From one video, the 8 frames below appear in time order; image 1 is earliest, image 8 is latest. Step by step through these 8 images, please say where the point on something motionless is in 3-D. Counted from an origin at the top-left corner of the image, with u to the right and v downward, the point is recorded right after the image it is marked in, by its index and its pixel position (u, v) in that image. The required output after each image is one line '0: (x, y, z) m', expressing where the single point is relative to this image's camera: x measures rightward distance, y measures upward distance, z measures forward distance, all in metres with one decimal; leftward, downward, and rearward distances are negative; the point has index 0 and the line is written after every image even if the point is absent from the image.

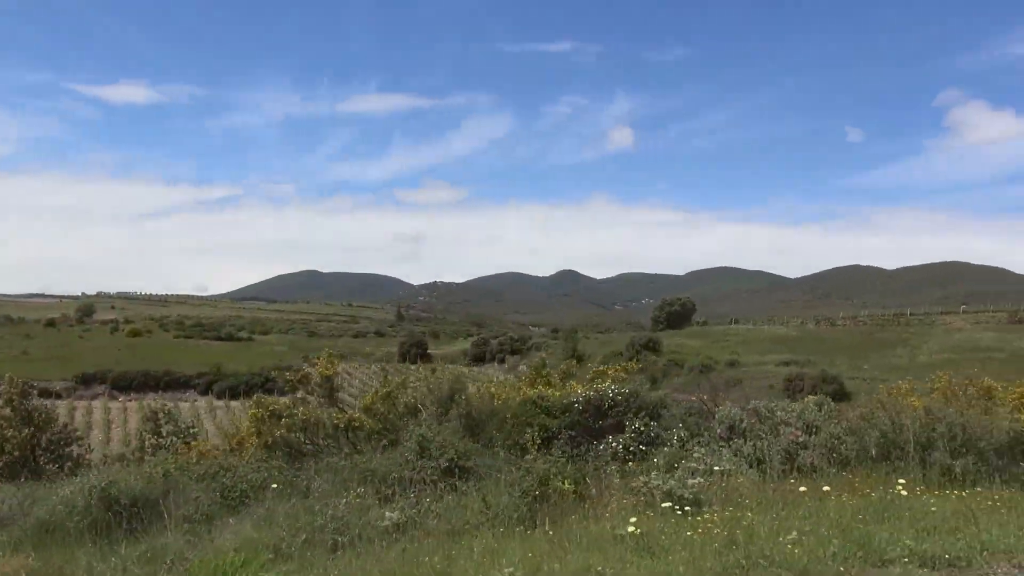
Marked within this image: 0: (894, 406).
0: (+4.8, -1.5, +10.1) m
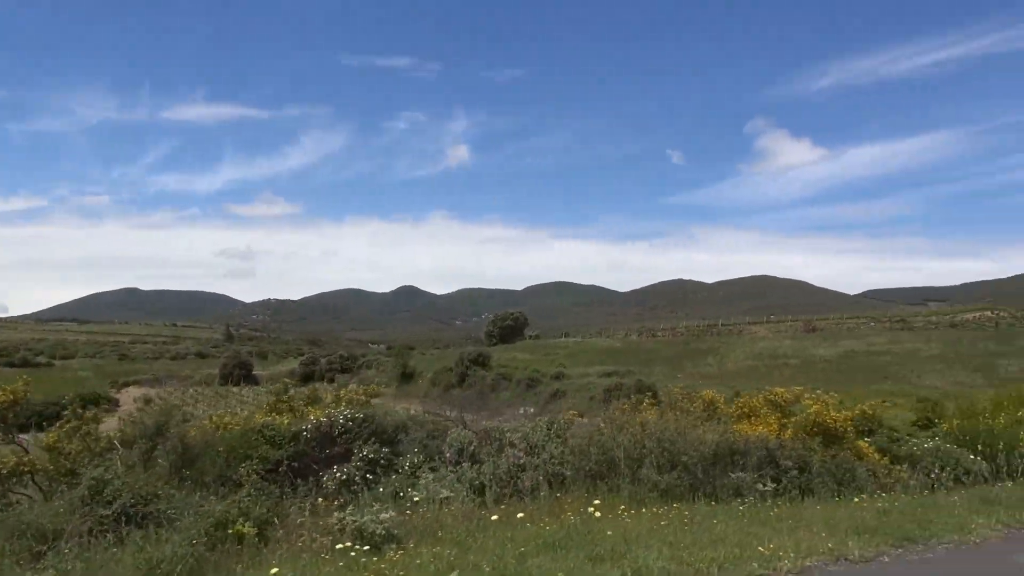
0: (+1.3, -1.7, +10.0) m
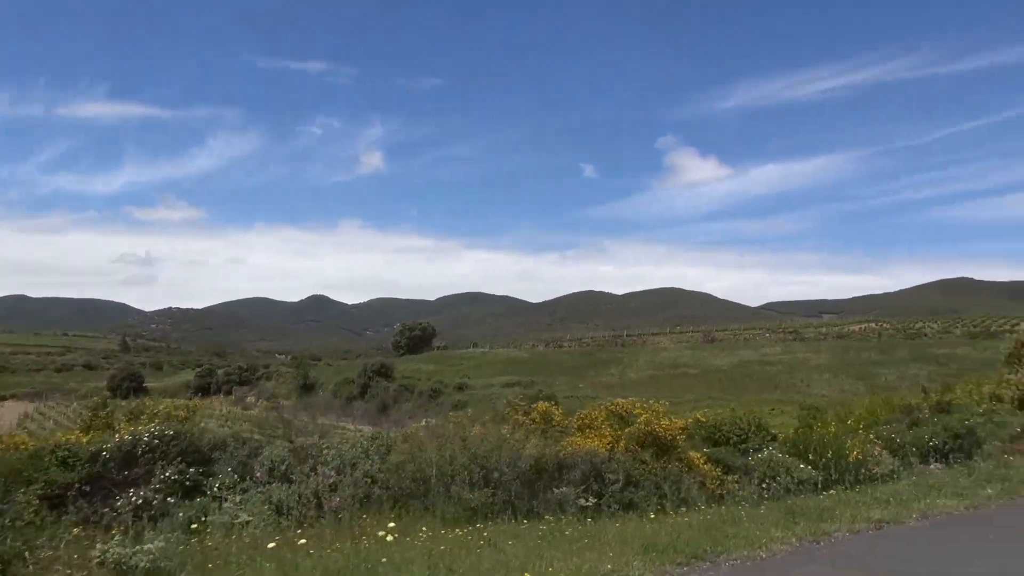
0: (-0.9, -1.8, +9.5) m
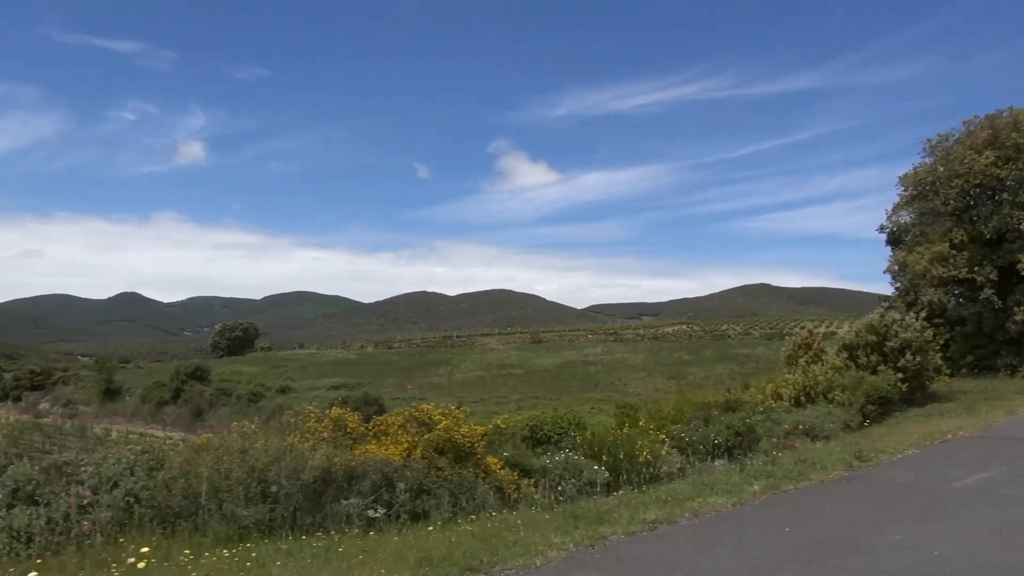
0: (-3.3, -1.8, +8.8) m
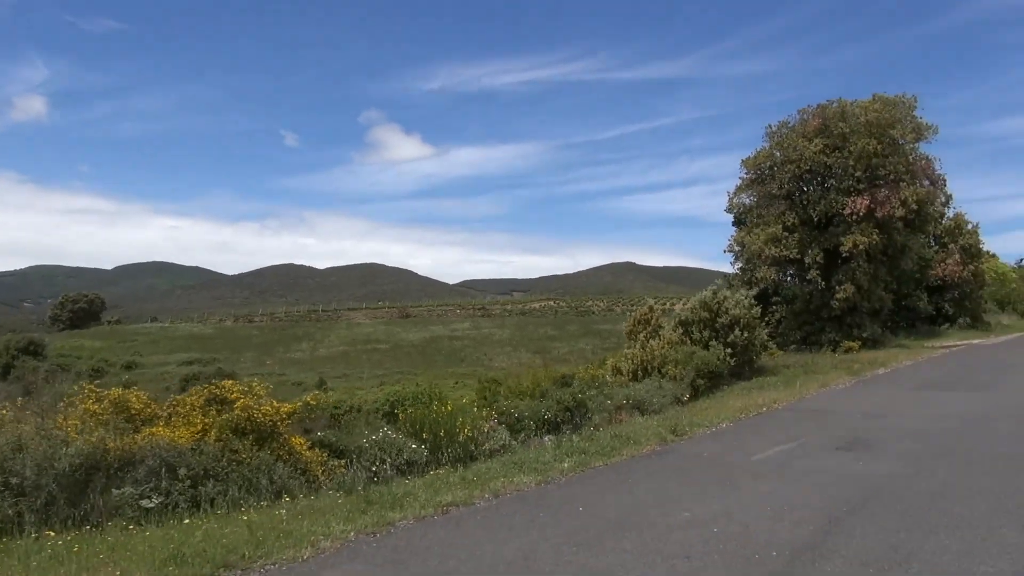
0: (-5.3, -1.4, +7.7) m
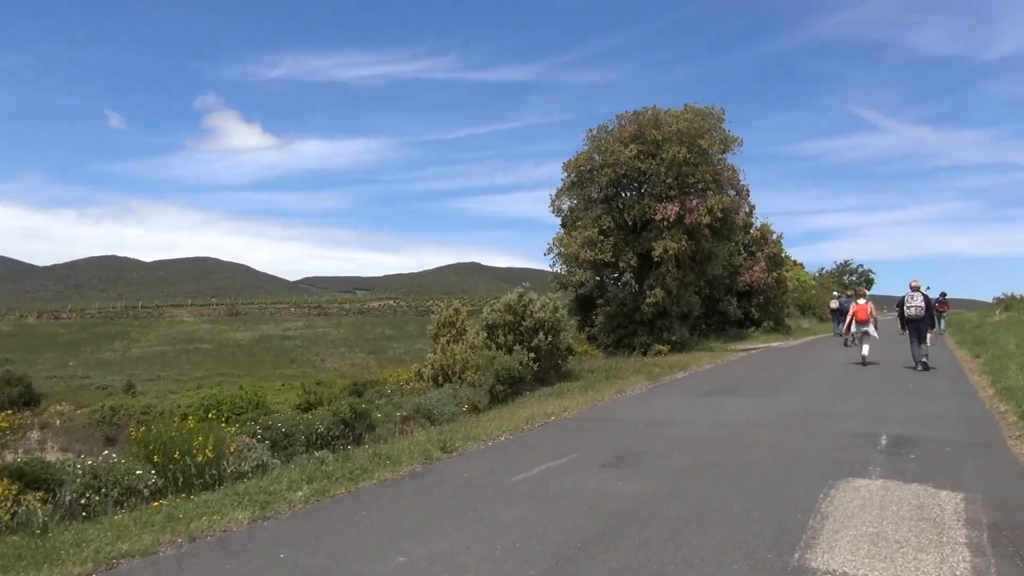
0: (-7.6, -1.3, +5.4) m
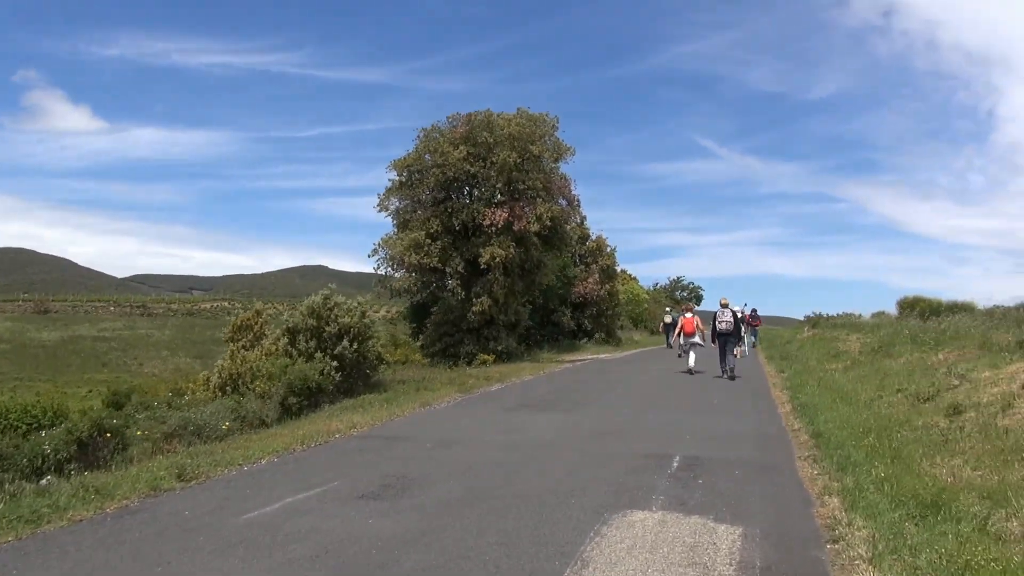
0: (-9.2, -1.0, +2.6) m
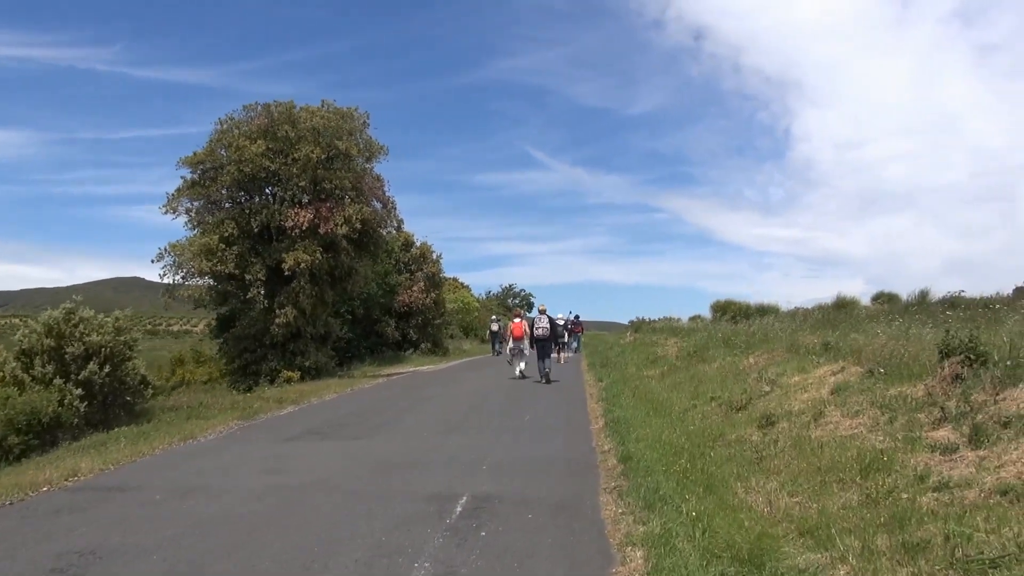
0: (-9.9, -1.1, -1.0) m
